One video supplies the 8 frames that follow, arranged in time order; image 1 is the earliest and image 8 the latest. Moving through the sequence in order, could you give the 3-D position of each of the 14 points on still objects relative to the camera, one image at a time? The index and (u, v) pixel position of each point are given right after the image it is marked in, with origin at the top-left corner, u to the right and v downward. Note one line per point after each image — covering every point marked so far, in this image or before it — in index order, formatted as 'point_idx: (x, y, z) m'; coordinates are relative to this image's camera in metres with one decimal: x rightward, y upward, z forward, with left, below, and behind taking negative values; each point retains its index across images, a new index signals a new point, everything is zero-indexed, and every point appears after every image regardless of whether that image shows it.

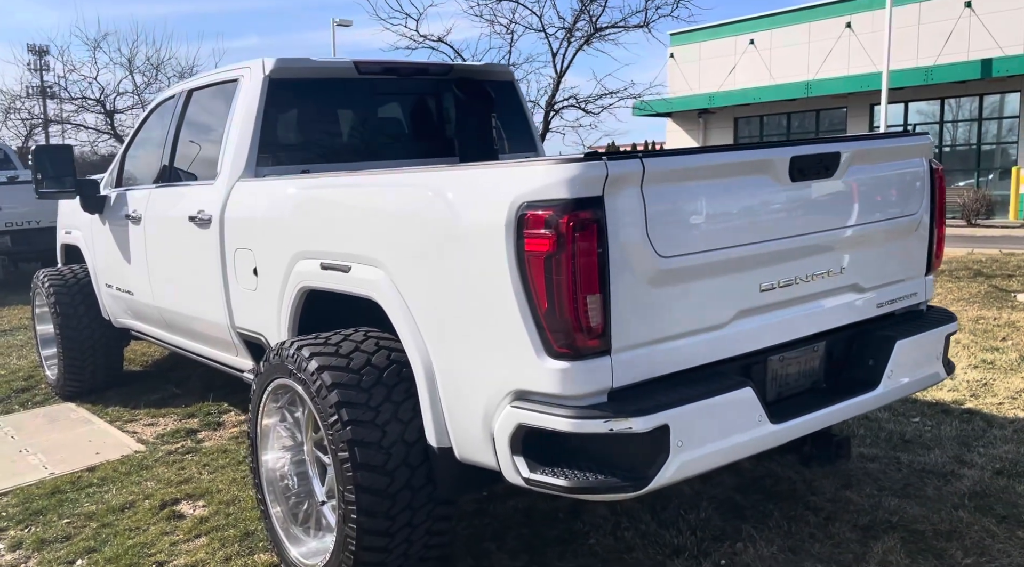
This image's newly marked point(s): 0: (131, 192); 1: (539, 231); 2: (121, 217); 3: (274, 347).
0: (-2.2, +0.5, +4.6) m
1: (+0.1, +0.1, +2.0) m
2: (-2.3, +0.4, +4.7) m
3: (-0.8, -0.2, +2.8) m
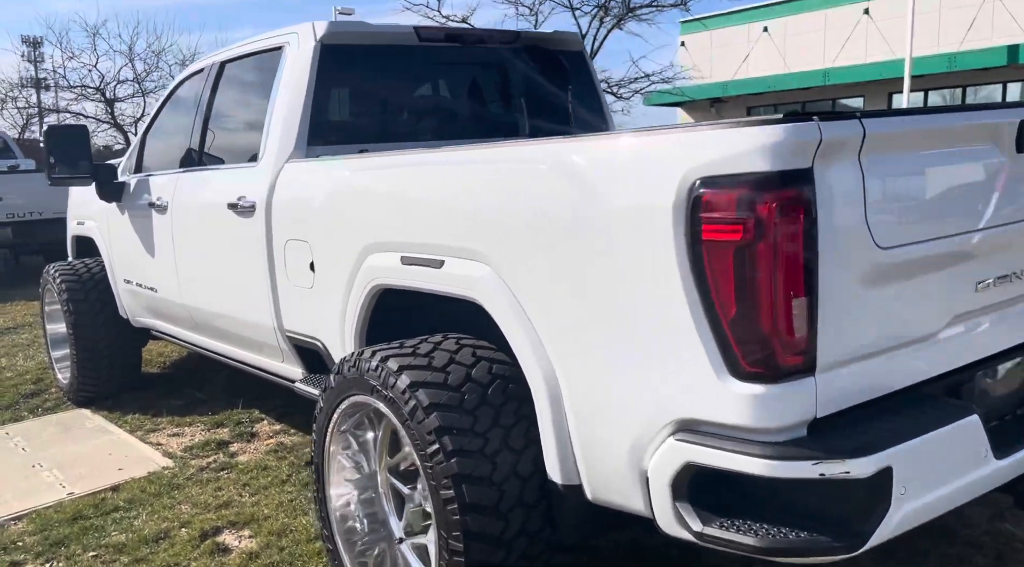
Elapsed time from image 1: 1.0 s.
0: (-1.8, +0.5, +4.1) m
1: (+0.4, +0.1, +1.5) m
2: (-2.0, +0.4, +4.3) m
3: (-0.5, -0.2, +2.4) m
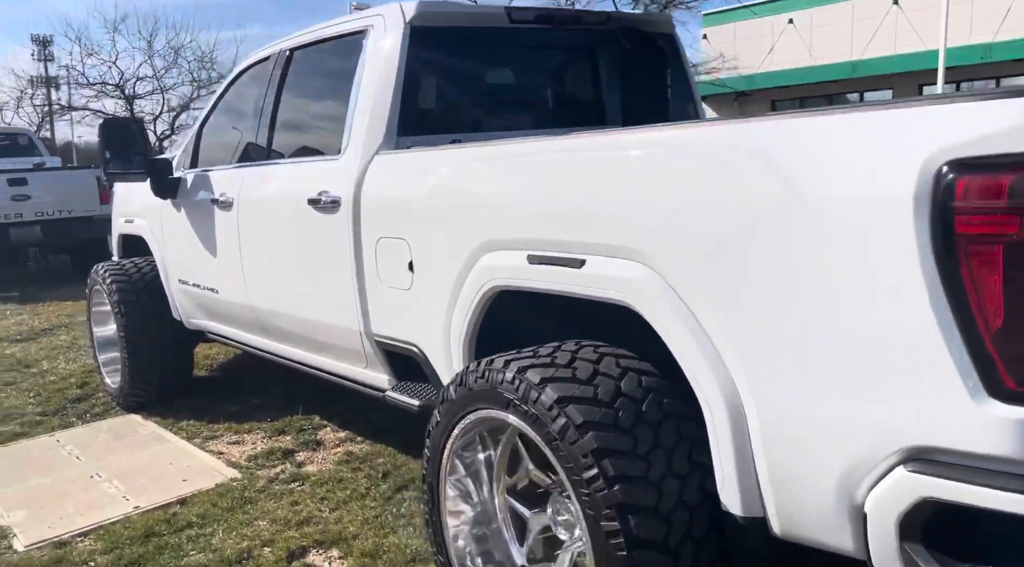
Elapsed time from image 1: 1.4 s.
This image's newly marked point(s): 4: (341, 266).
0: (-1.4, +0.5, +3.9) m
1: (+0.8, +0.1, +1.3) m
2: (-1.6, +0.4, +4.0) m
3: (-0.1, -0.2, +2.1) m
4: (-0.6, +0.1, +3.0) m
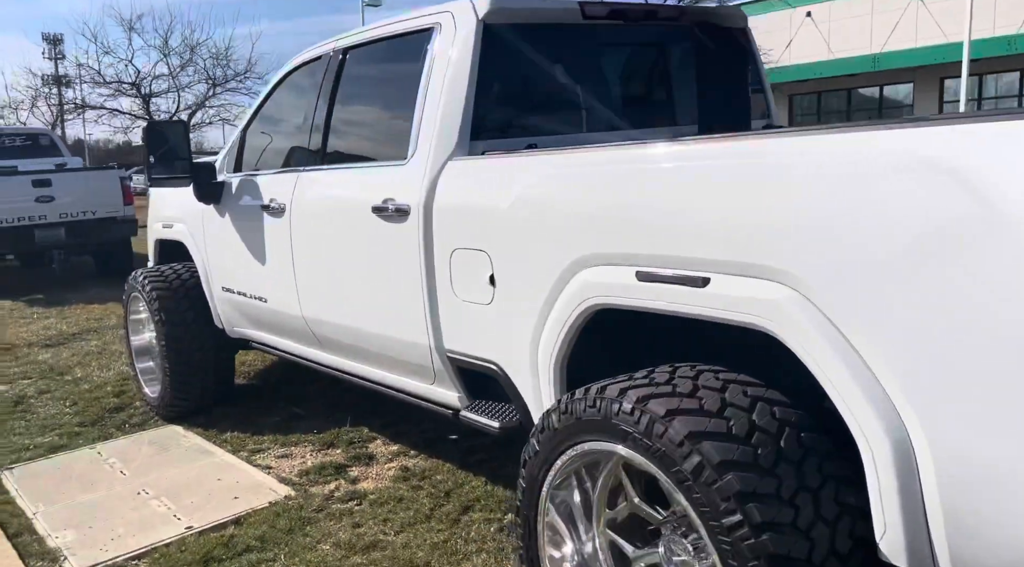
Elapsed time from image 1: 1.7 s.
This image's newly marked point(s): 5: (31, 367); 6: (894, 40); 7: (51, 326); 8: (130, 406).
0: (-1.2, +0.5, +3.8) m
1: (+1.0, +0.1, +1.1) m
2: (-1.3, +0.4, +3.9) m
3: (+0.1, -0.3, +2.0) m
4: (-0.4, 0.0, +2.8) m
5: (-3.6, -0.6, +6.0) m
6: (+9.6, +6.1, +20.0) m
7: (-4.4, -0.4, +7.6) m
8: (-2.4, -0.8, +5.0) m
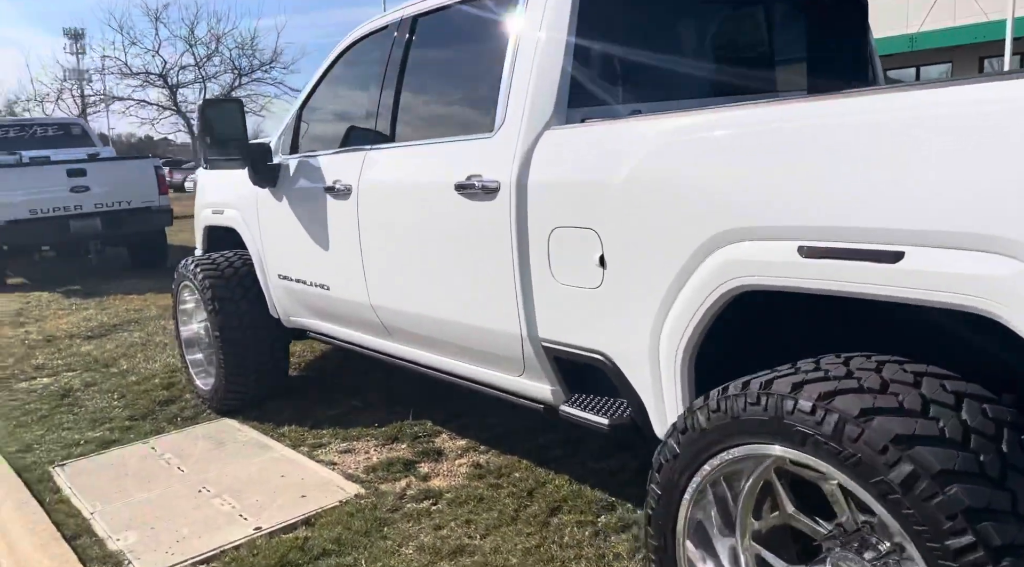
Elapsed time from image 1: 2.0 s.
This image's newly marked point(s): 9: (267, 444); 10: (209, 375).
0: (-0.8, +0.6, +3.6) m
1: (+1.3, +0.1, +0.8) m
2: (-0.9, +0.4, +3.7) m
3: (+0.4, -0.2, +1.7) m
4: (-0.1, +0.1, +2.6) m
5: (-3.2, -0.6, +5.9) m
6: (+10.3, +6.4, +19.4) m
7: (-3.9, -0.3, +7.5) m
8: (-2.0, -0.7, +4.9) m
9: (-1.2, -0.8, +4.0) m
10: (-1.8, -0.5, +4.7) m
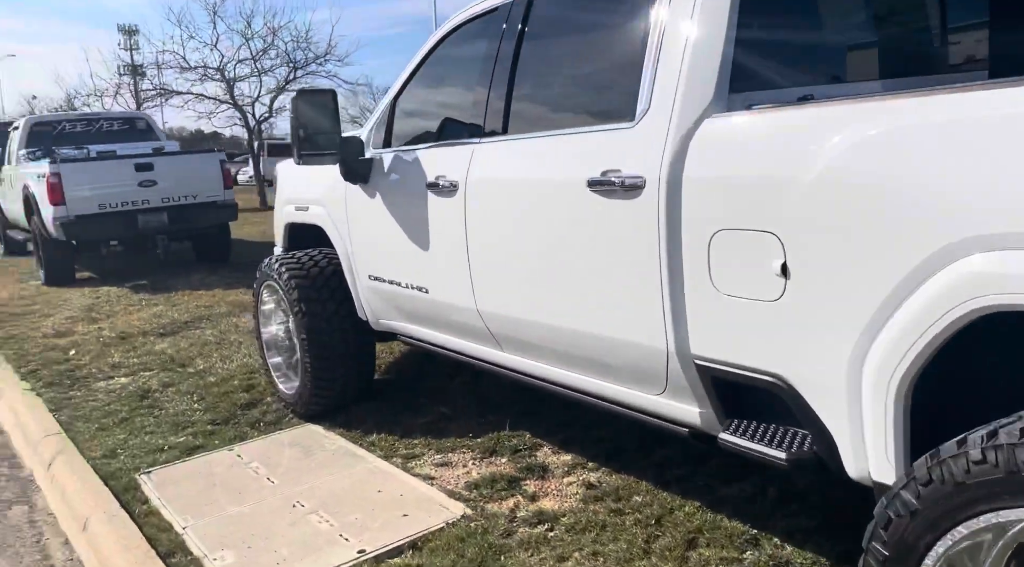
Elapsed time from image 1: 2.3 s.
0: (-0.3, +0.5, +3.3) m
1: (+1.6, +0.1, +0.5) m
2: (-0.4, +0.4, +3.5) m
3: (+0.8, -0.3, +1.4) m
4: (+0.4, 0.0, +2.3) m
5: (-2.6, -0.5, +5.8) m
6: (+11.6, +6.5, +18.5) m
7: (-3.2, -0.3, +7.4) m
8: (-1.5, -0.7, +4.7) m
9: (-0.7, -0.8, +3.8) m
10: (-1.2, -0.5, +4.5) m
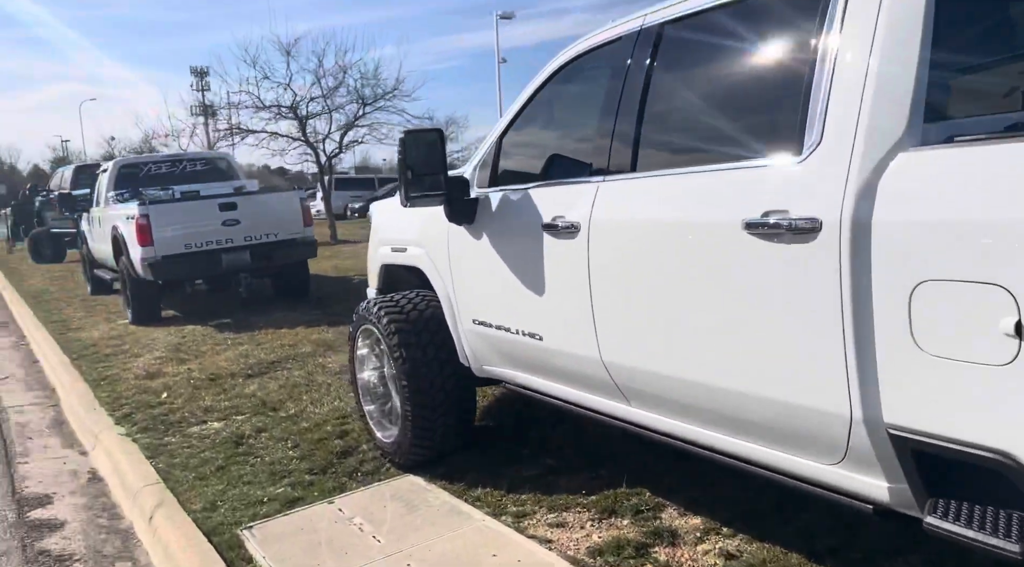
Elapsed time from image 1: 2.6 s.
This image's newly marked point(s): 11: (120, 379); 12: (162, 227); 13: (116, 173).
0: (+0.1, +0.4, +3.1) m
1: (+1.9, 0.0, +0.1) m
2: (0.0, +0.2, +3.3) m
3: (+1.1, -0.4, +1.1) m
4: (+0.8, -0.1, +2.1) m
5: (-1.9, -0.8, +5.7) m
6: (+13.2, +6.0, +17.6) m
7: (-2.4, -0.7, +7.4) m
8: (-0.9, -0.9, +4.5) m
9: (-0.2, -1.0, +3.6) m
10: (-0.7, -0.8, +4.4) m
11: (-3.4, -0.8, +6.9) m
12: (-4.0, +0.7, +9.3) m
13: (-5.7, +1.6, +11.4) m
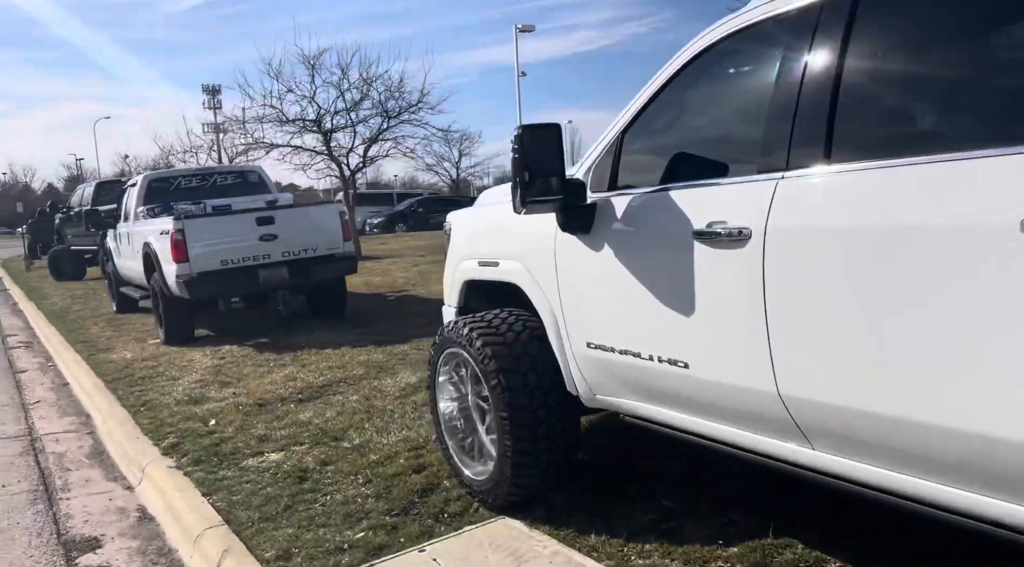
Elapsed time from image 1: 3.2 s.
0: (+0.6, +0.3, +2.7) m
1: (+2.3, 0.0, -0.3) m
2: (+0.5, +0.2, +2.8) m
3: (+1.6, -0.4, +0.7) m
4: (+1.2, -0.1, +1.6) m
5: (-1.4, -1.0, +5.3) m
6: (+13.8, +5.7, +17.0) m
7: (-1.9, -0.8, +6.9) m
8: (-0.4, -1.0, +4.1) m
9: (+0.3, -1.1, +3.1) m
10: (-0.2, -0.9, +3.9) m
11: (-2.8, -1.0, +6.5) m
12: (-3.5, +0.5, +8.9) m
13: (-5.1, +1.3, +11.1) m
